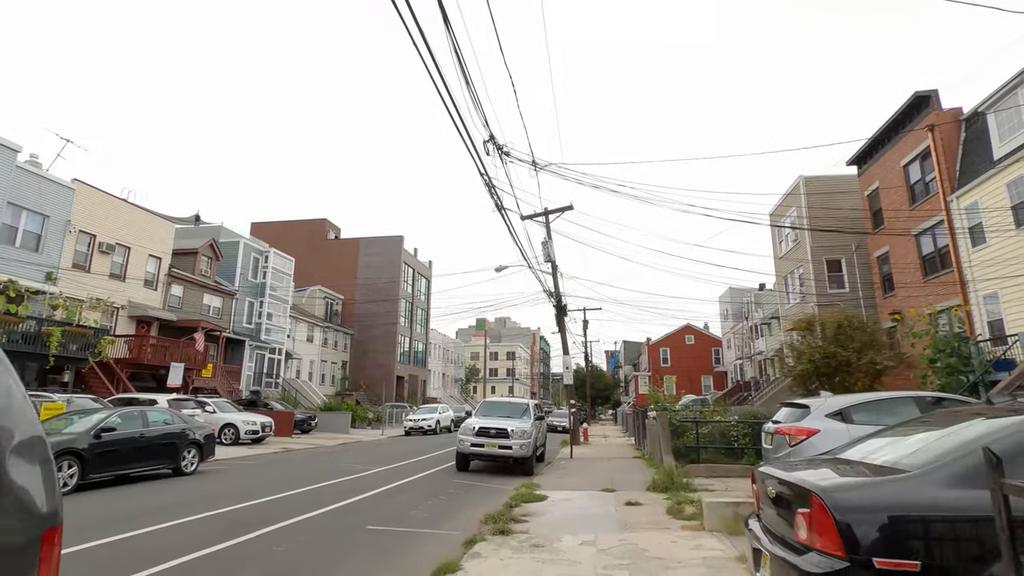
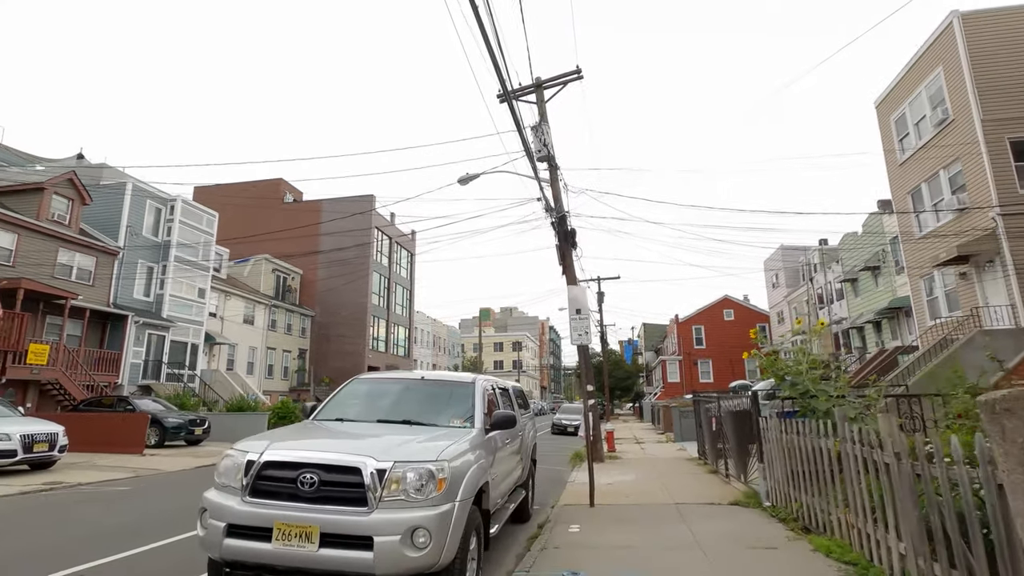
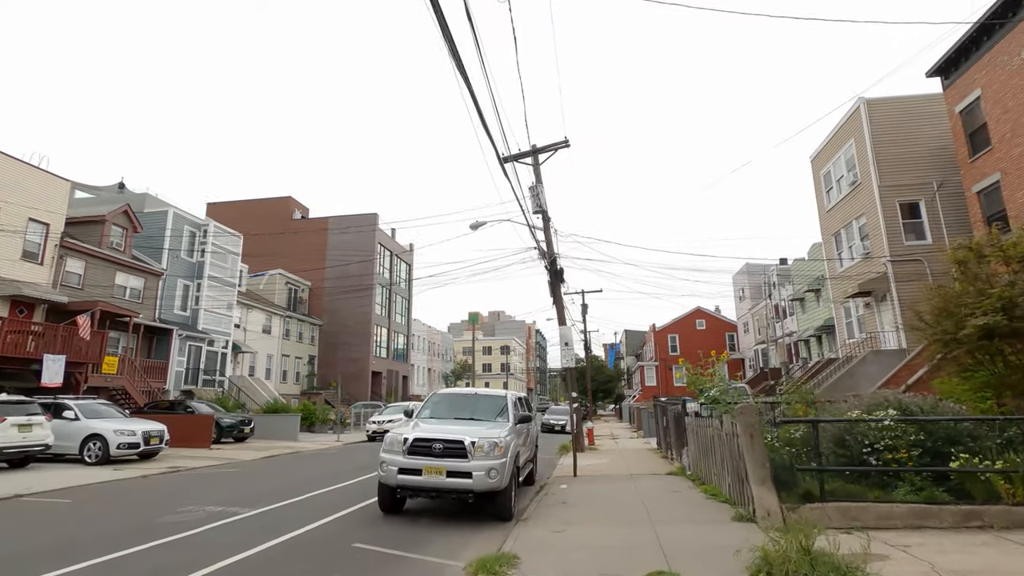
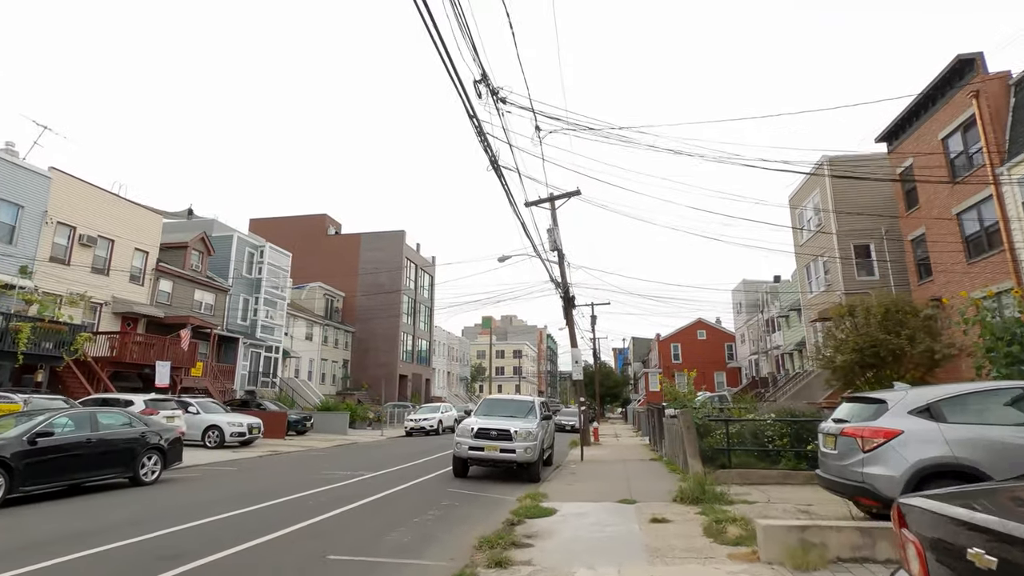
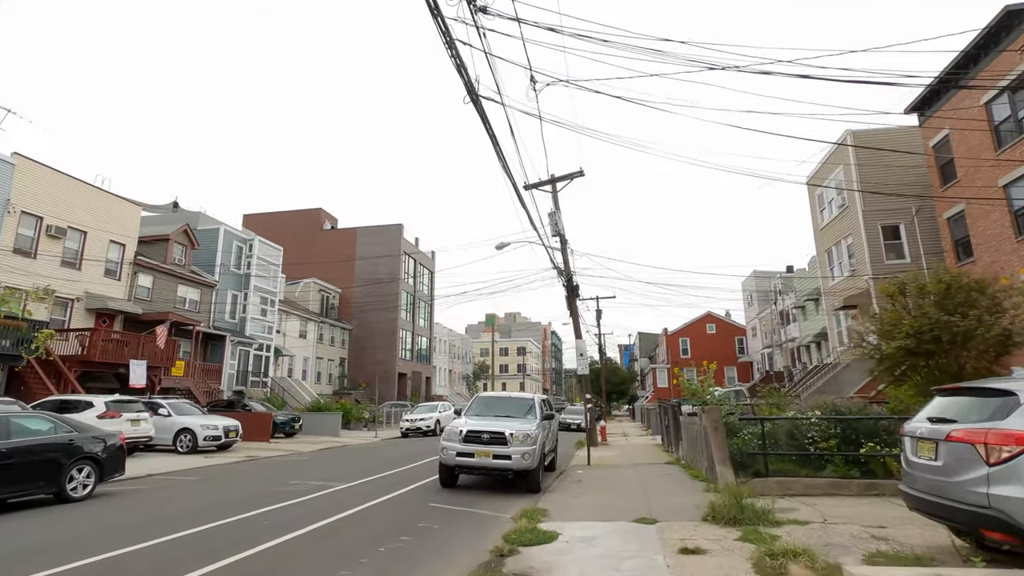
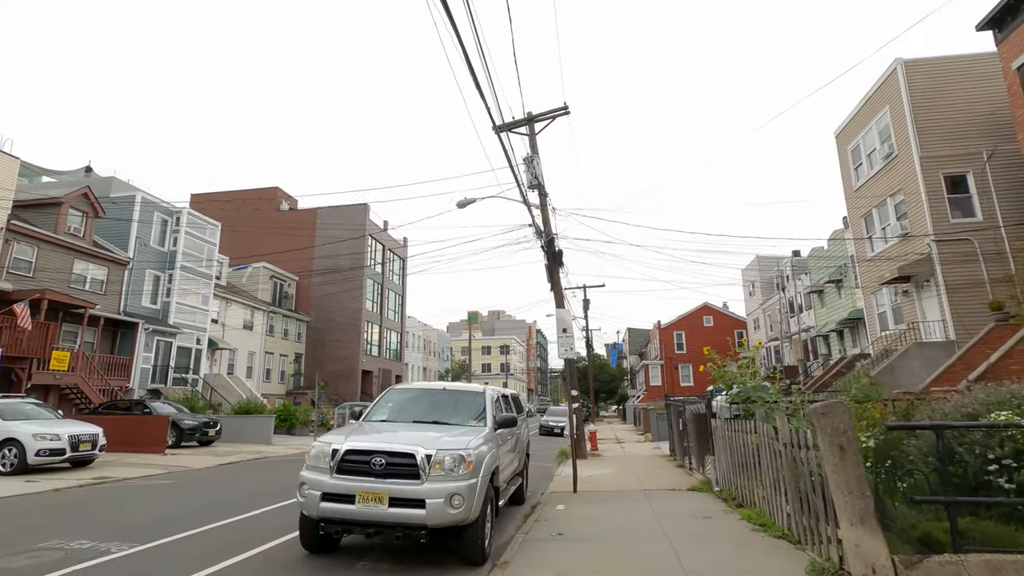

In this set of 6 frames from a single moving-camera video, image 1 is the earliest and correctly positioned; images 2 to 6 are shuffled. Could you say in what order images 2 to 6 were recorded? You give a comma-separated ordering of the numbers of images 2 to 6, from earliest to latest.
4, 5, 3, 6, 2
